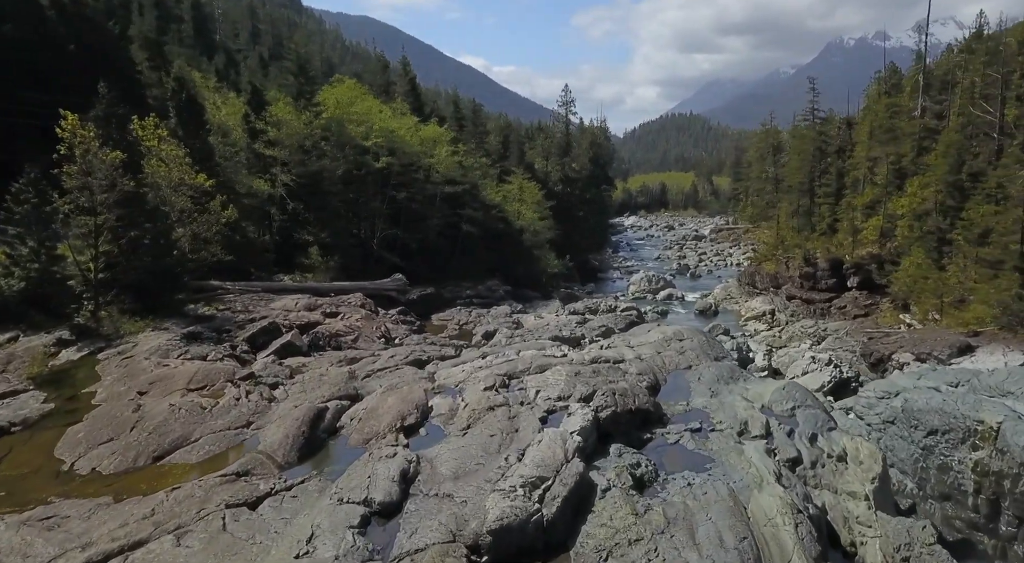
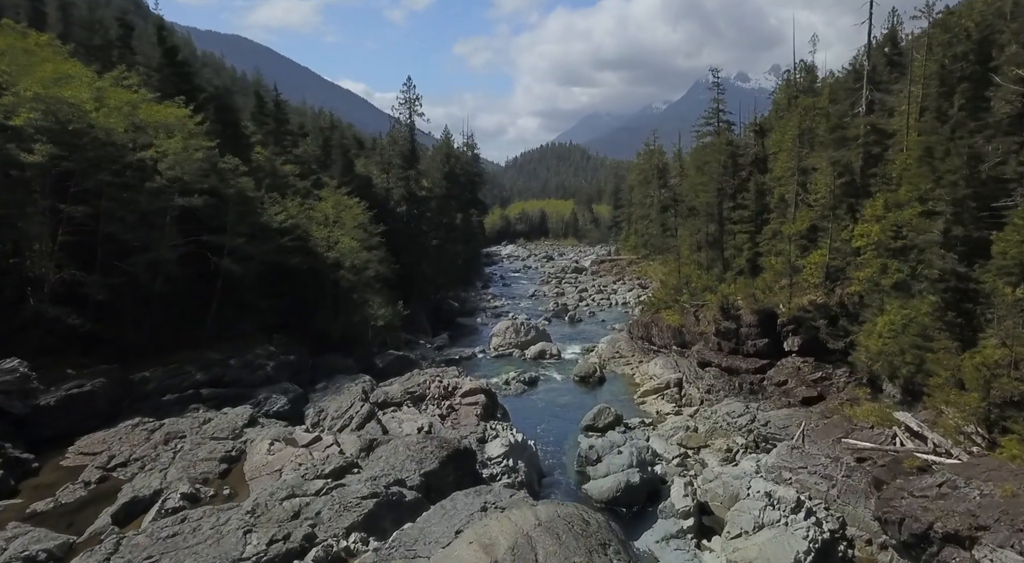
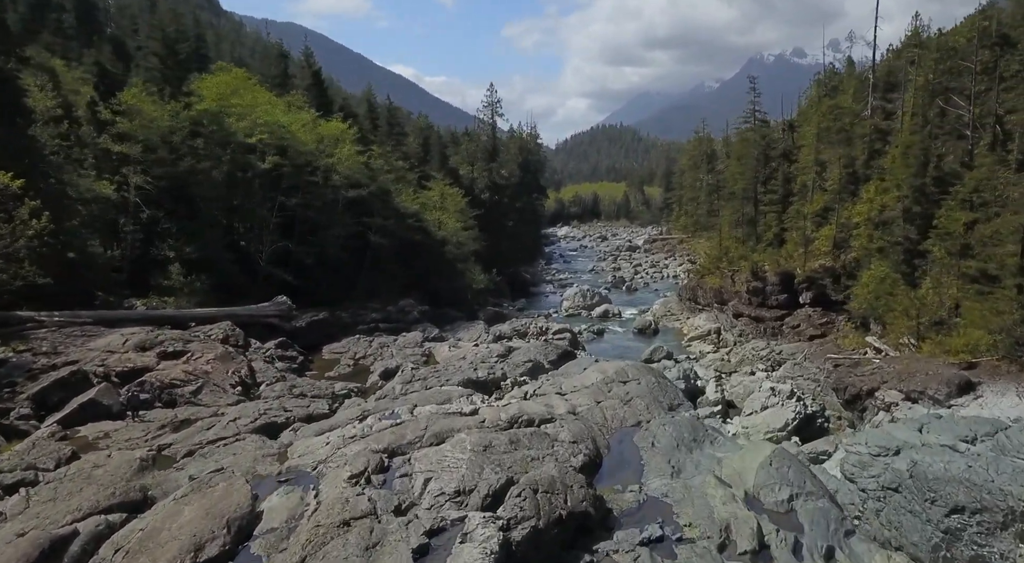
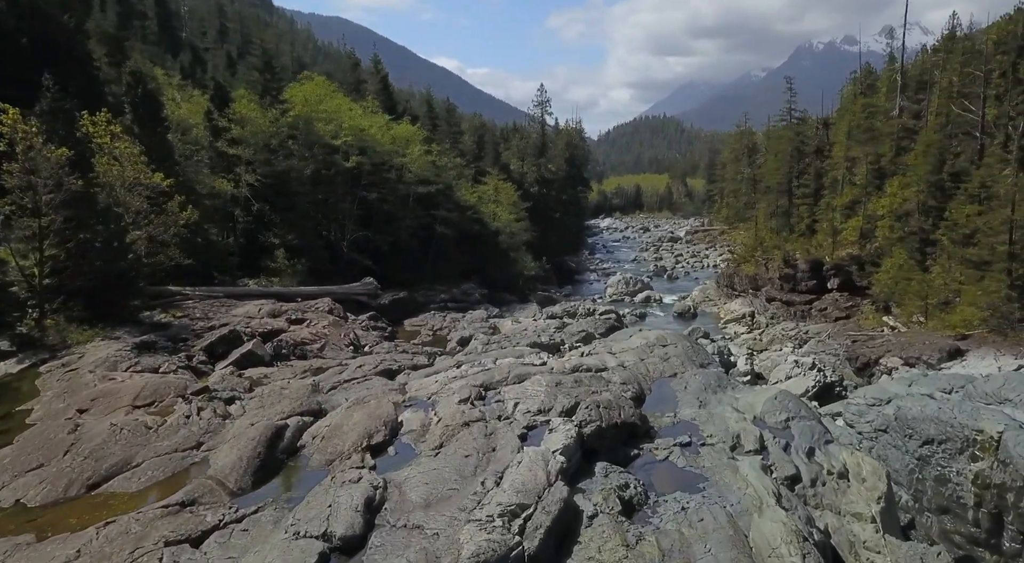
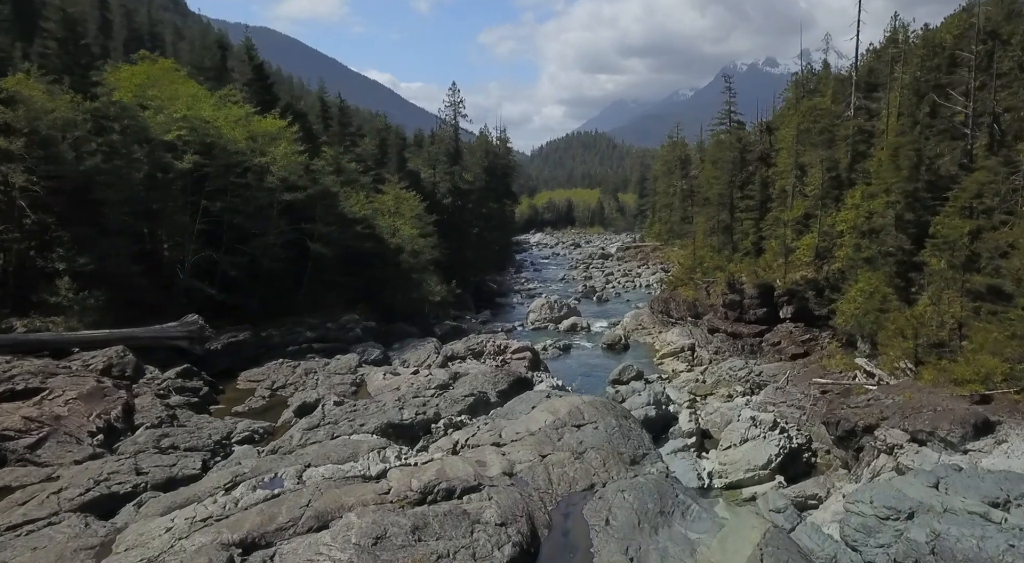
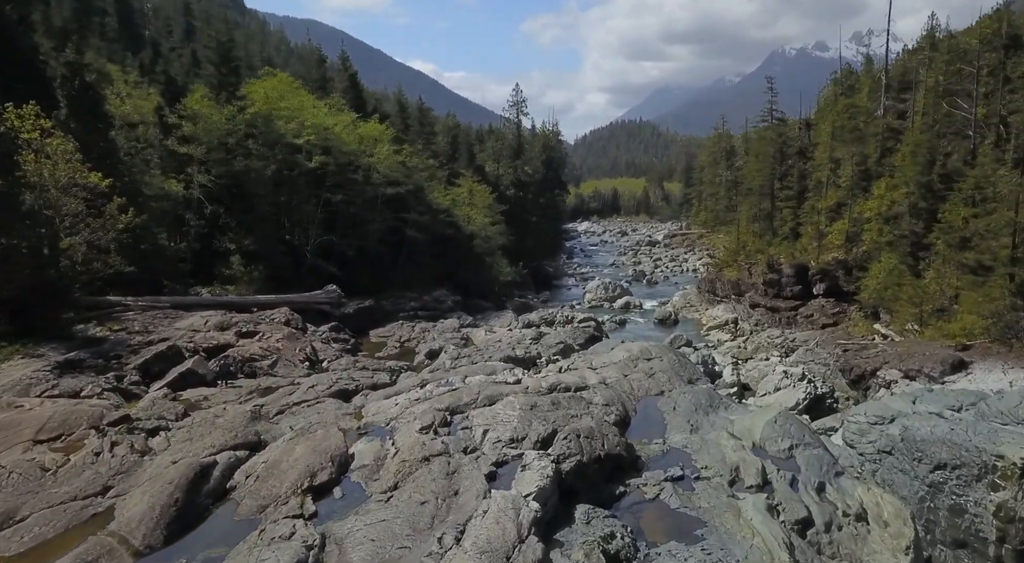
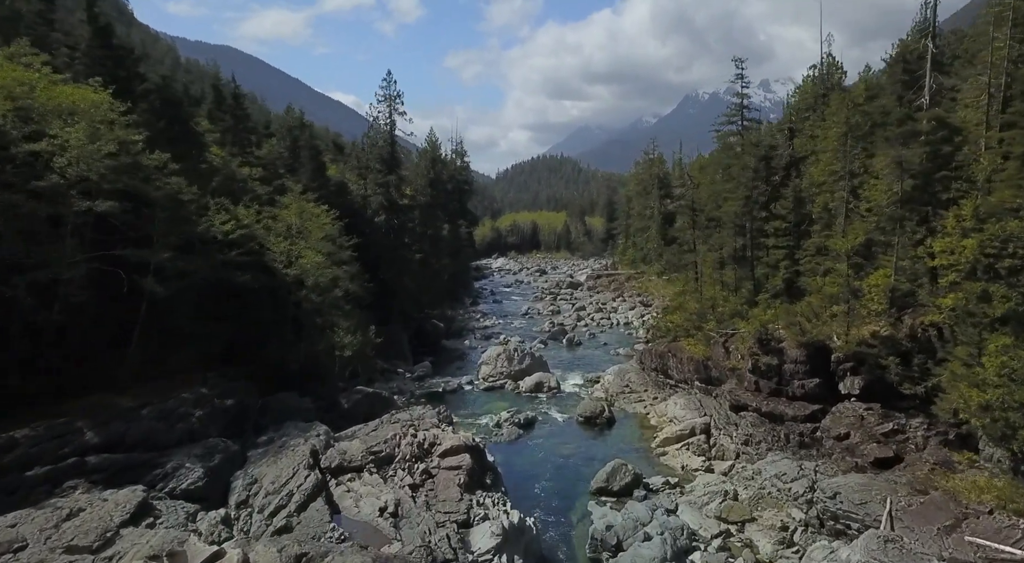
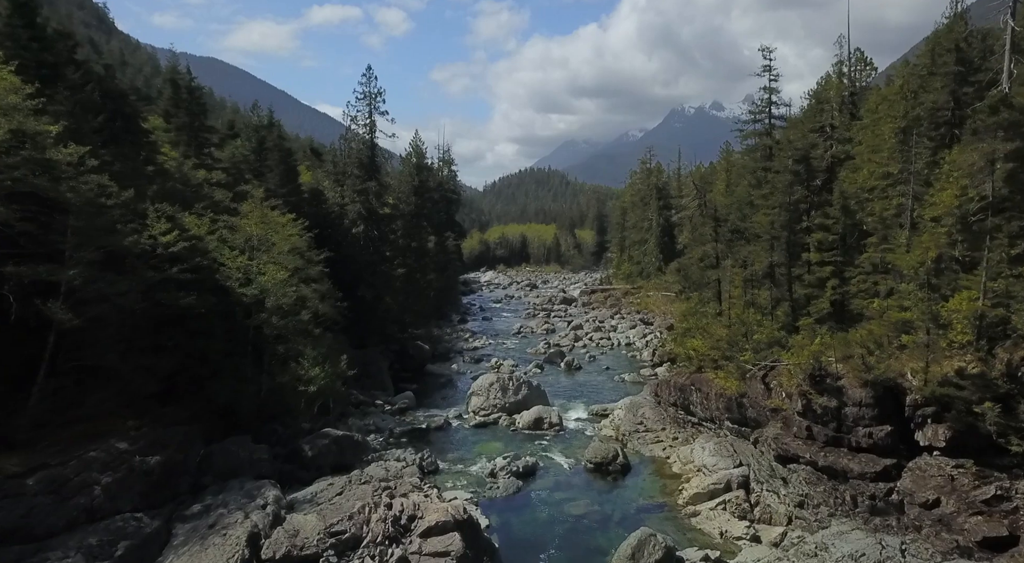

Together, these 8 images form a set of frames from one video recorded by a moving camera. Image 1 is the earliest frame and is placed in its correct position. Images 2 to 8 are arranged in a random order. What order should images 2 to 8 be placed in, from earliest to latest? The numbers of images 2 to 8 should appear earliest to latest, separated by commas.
4, 6, 3, 5, 2, 7, 8
